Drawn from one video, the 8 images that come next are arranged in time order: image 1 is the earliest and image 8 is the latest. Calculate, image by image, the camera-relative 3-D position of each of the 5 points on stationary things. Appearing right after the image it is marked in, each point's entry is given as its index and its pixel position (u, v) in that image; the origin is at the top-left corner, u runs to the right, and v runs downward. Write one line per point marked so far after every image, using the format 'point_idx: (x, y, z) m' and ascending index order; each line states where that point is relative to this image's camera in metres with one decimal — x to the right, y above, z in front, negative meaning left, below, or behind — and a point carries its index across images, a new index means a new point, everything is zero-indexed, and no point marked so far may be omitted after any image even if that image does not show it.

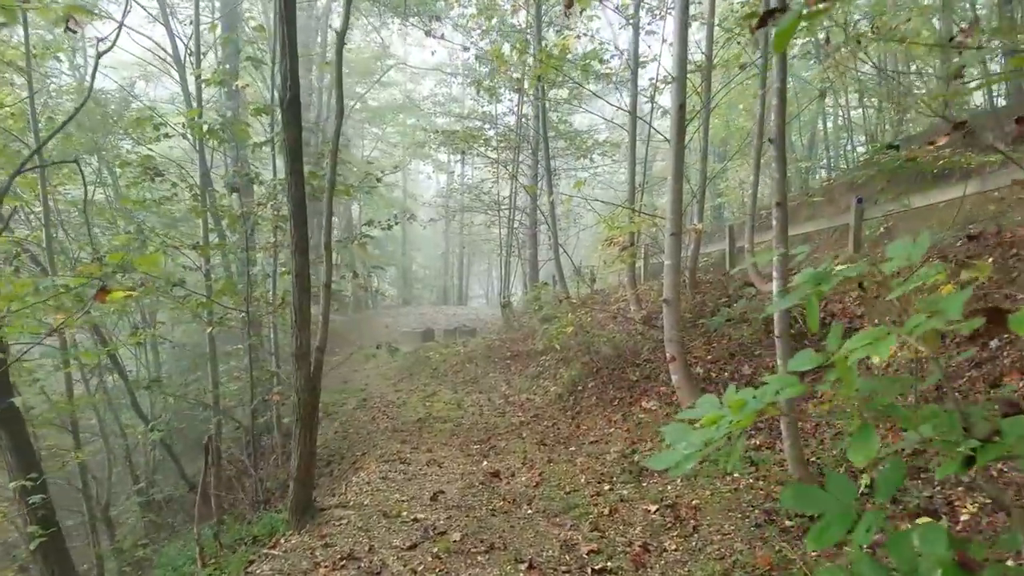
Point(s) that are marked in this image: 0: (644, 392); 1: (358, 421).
0: (+1.6, -1.2, +8.6) m
1: (-2.3, -2.0, +11.1) m
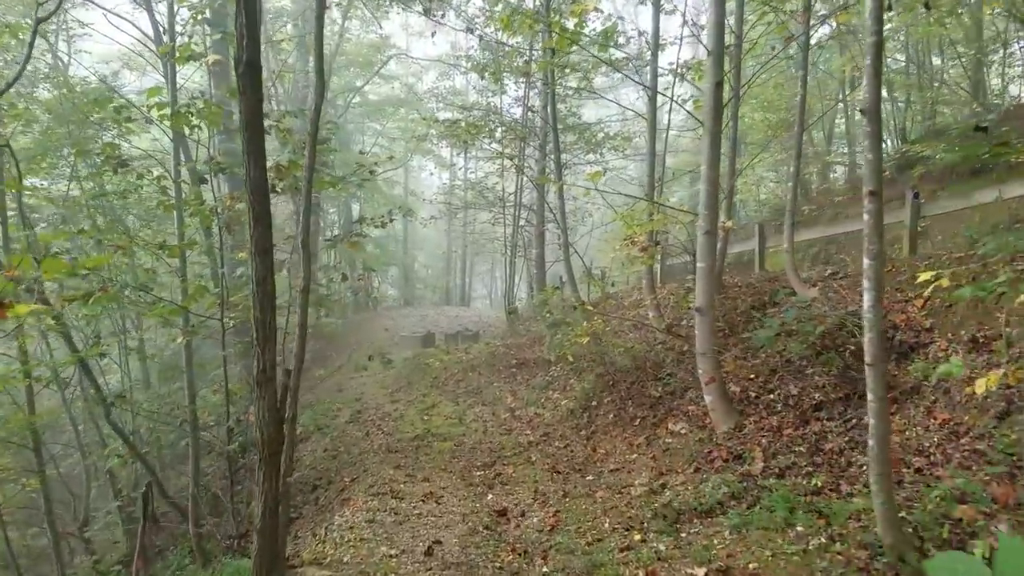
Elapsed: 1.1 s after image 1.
0: (+1.7, -1.3, +7.7) m
1: (-2.2, -2.0, +10.1) m
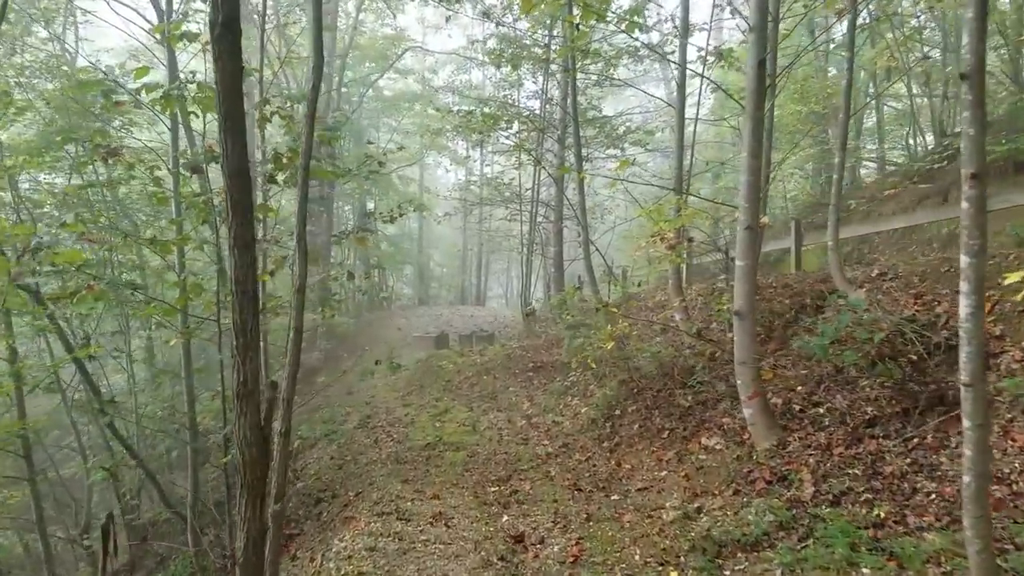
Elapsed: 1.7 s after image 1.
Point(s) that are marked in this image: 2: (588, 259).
0: (+1.8, -1.3, +7.0) m
1: (-2.0, -2.0, +9.6) m
2: (+1.2, +0.4, +11.5) m
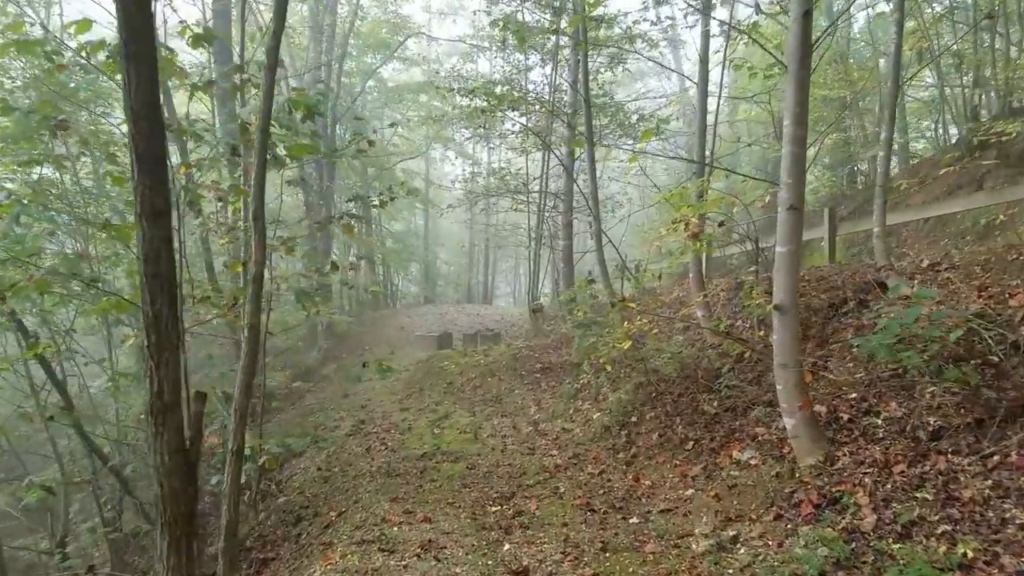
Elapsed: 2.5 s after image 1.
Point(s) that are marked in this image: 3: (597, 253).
0: (+1.9, -1.2, +6.2) m
1: (-1.9, -1.9, +8.8) m
2: (+1.3, +0.5, +10.6) m
3: (+1.2, +0.5, +10.9) m
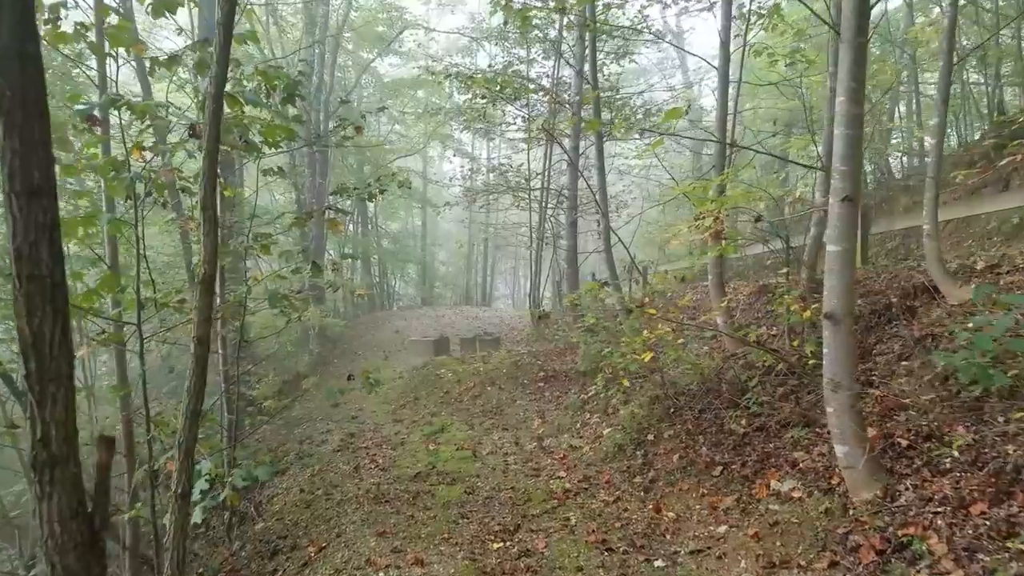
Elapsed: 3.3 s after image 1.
0: (+1.9, -1.2, +5.4) m
1: (-1.9, -2.0, +8.0) m
2: (+1.3, +0.5, +9.9) m
3: (+1.3, +0.5, +10.1) m
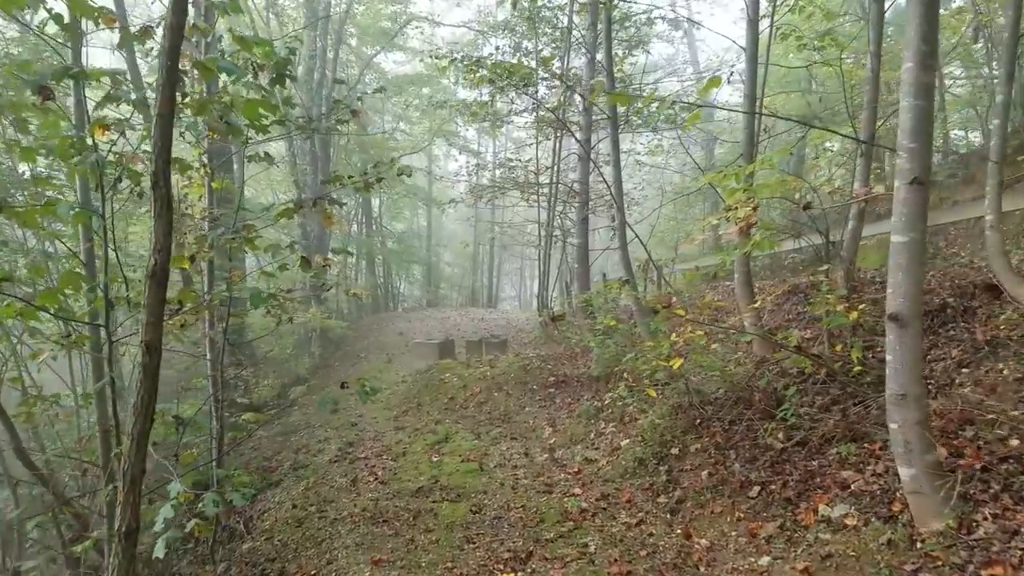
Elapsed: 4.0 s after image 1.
0: (+2.0, -1.2, +4.8) m
1: (-1.8, -1.9, +7.4) m
2: (+1.4, +0.5, +9.3) m
3: (+1.4, +0.5, +9.5) m
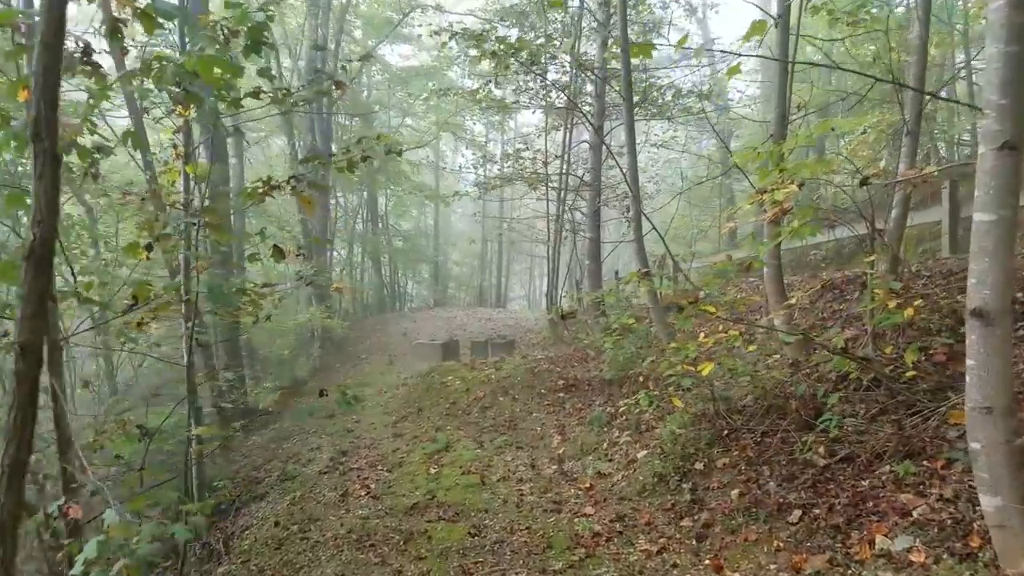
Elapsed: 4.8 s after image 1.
0: (+2.0, -1.2, +4.1) m
1: (-1.8, -1.9, +6.8) m
2: (+1.5, +0.5, +8.6) m
3: (+1.5, +0.5, +8.9) m
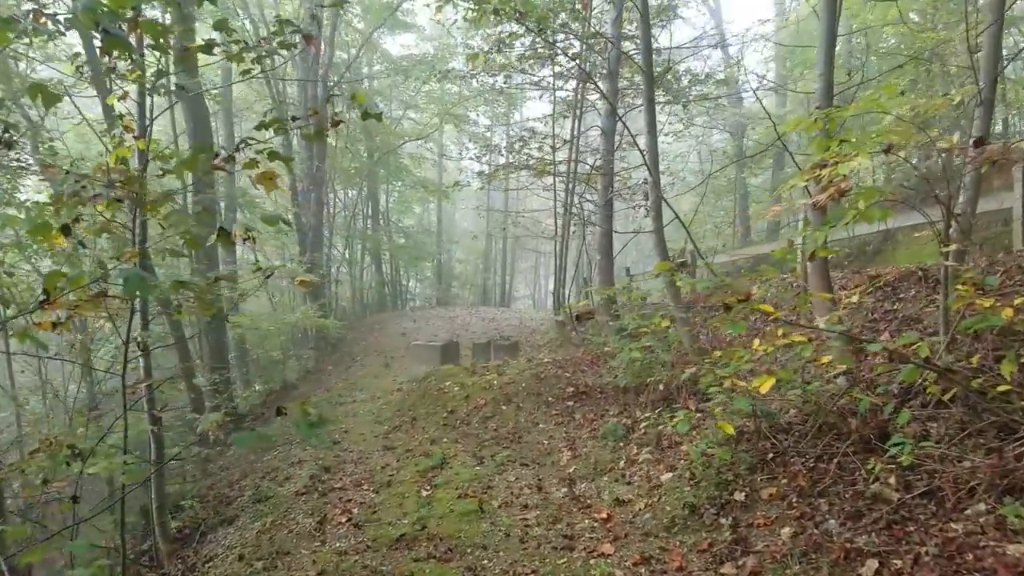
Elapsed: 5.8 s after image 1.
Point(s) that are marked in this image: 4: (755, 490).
0: (+2.0, -1.2, +3.2) m
1: (-1.7, -1.9, +5.9) m
2: (+1.5, +0.5, +7.7) m
3: (+1.5, +0.6, +8.0) m
4: (+1.5, -1.2, +4.5) m
